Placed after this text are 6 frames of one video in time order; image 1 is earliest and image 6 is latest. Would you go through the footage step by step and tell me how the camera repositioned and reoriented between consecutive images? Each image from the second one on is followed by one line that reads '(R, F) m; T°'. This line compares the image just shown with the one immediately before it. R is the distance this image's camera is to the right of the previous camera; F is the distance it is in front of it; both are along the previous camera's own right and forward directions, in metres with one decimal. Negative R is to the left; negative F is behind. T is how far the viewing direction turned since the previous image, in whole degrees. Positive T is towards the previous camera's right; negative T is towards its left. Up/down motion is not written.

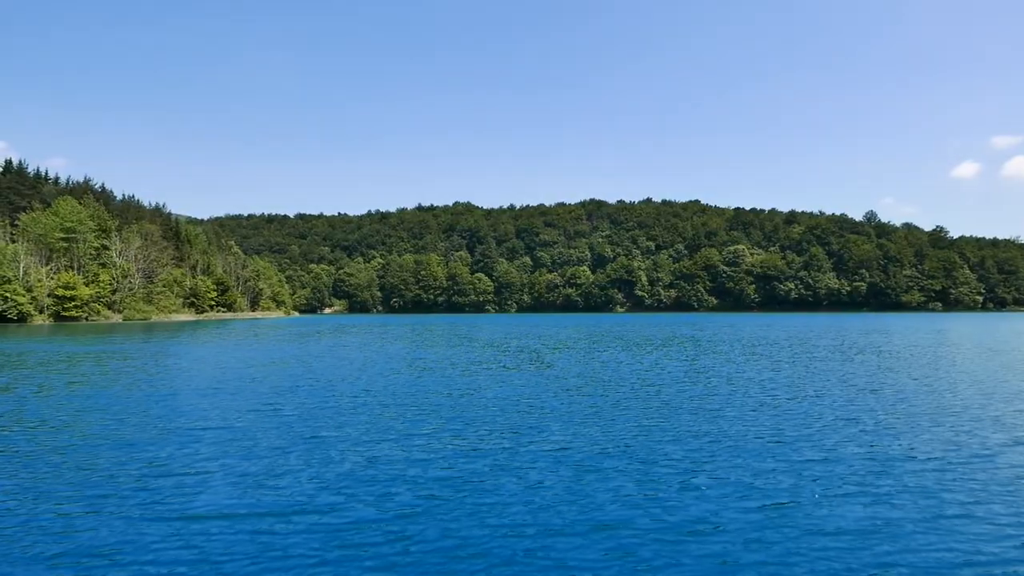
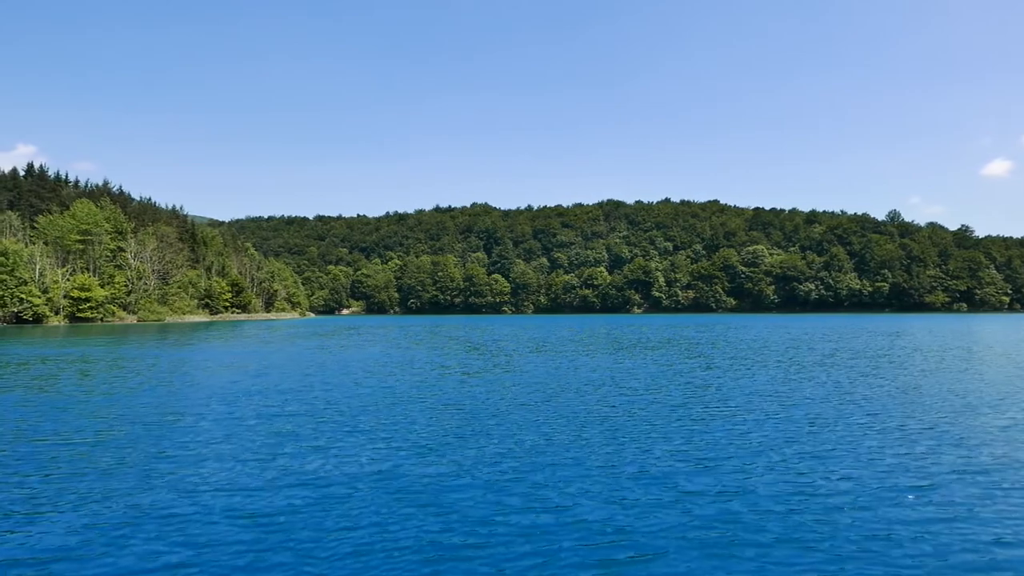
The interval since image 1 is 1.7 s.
(+1.5, +0.5) m; -2°
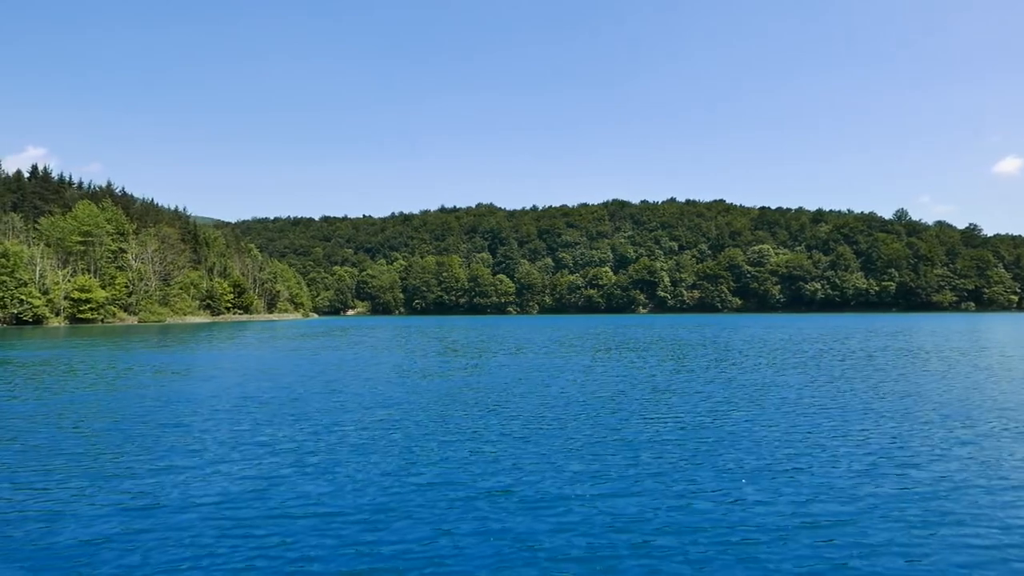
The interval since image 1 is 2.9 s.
(+1.2, +0.4) m; -1°
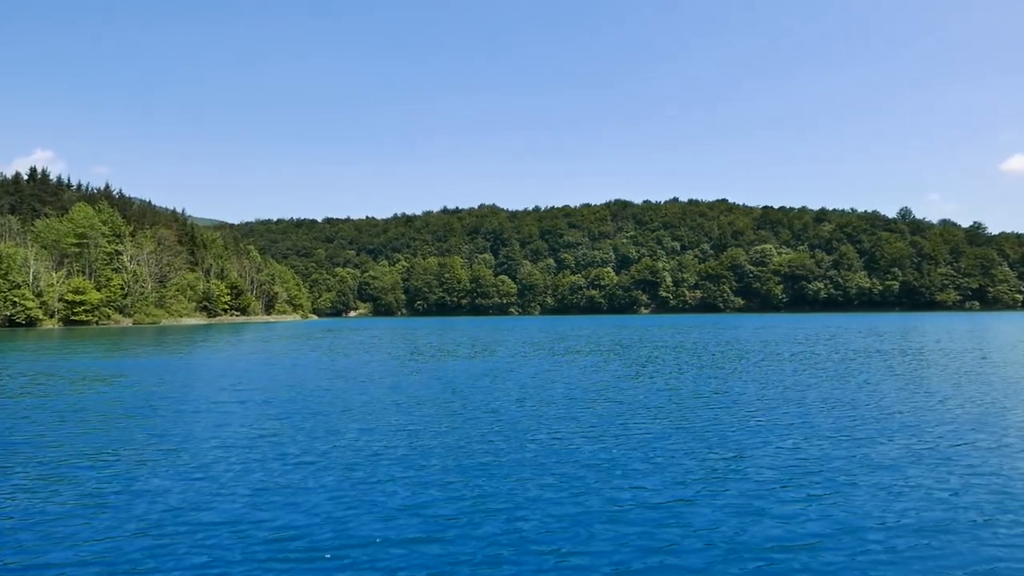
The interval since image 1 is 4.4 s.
(+1.6, +0.6) m; -1°
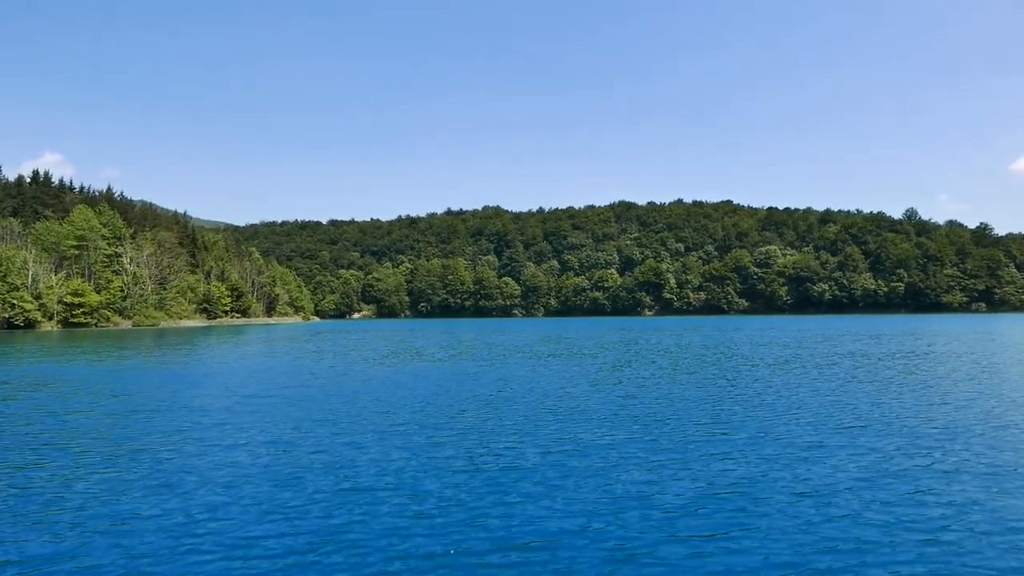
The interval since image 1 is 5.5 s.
(+1.1, +0.4) m; -1°
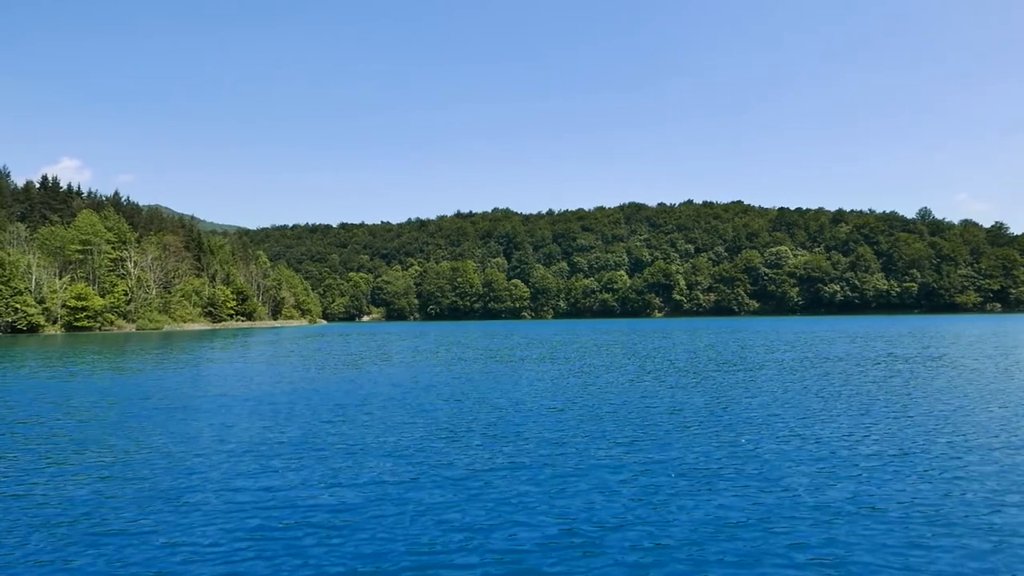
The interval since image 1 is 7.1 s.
(+1.7, +0.6) m; -1°
